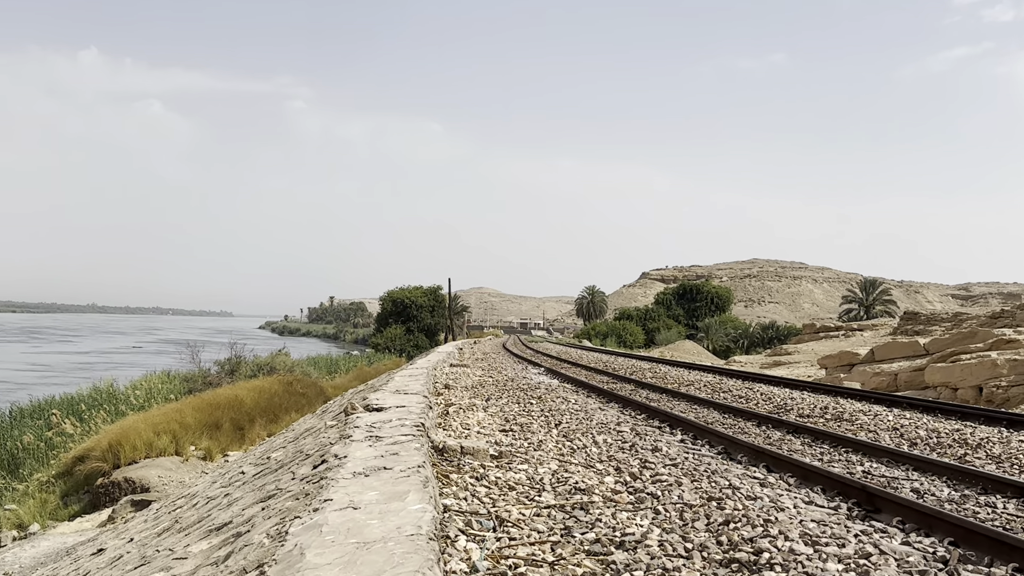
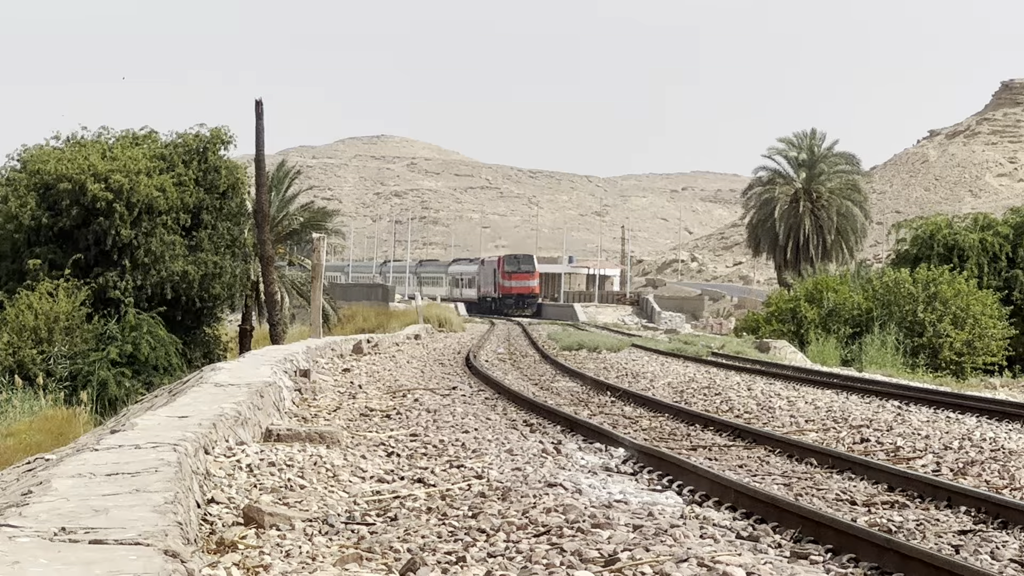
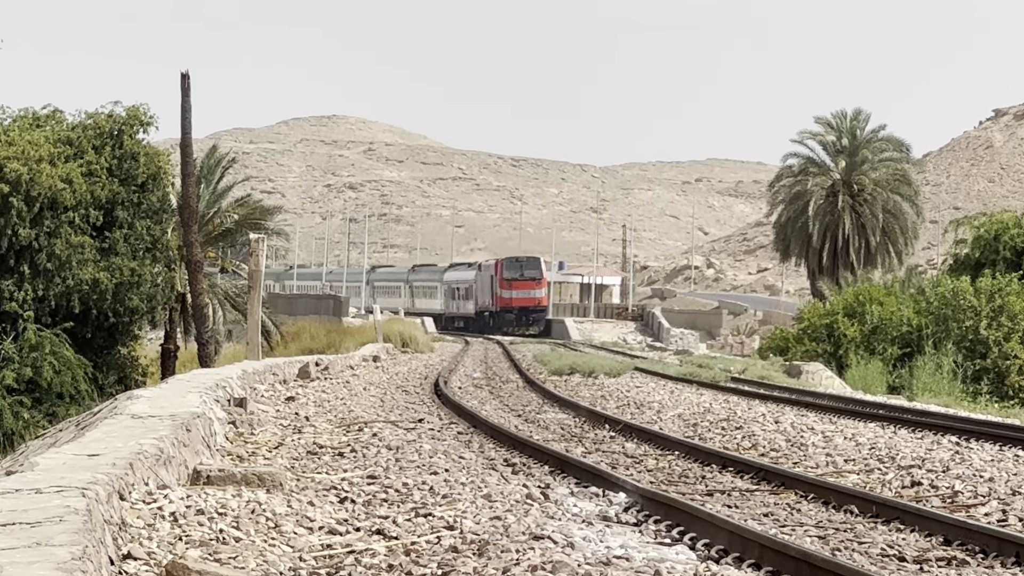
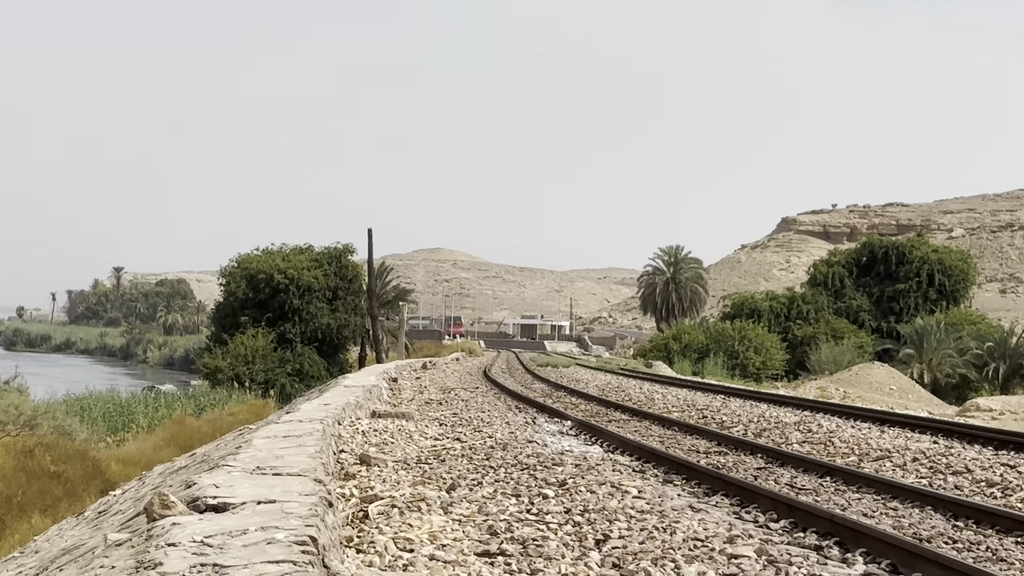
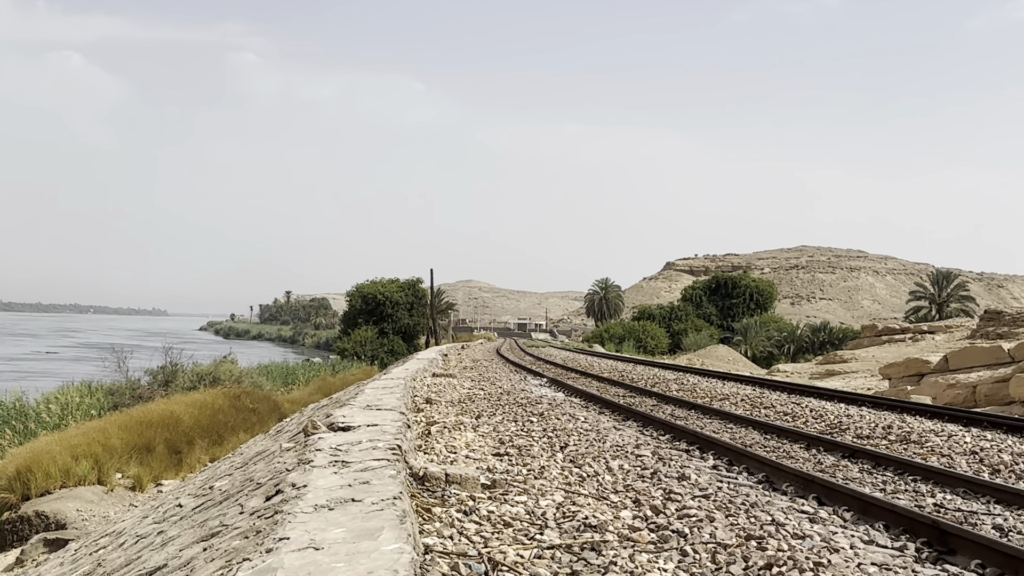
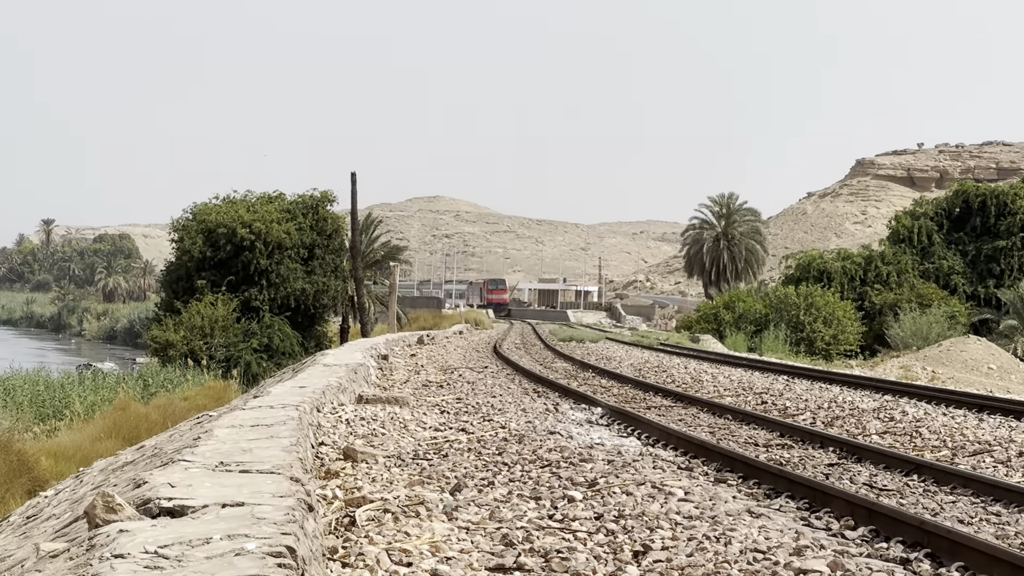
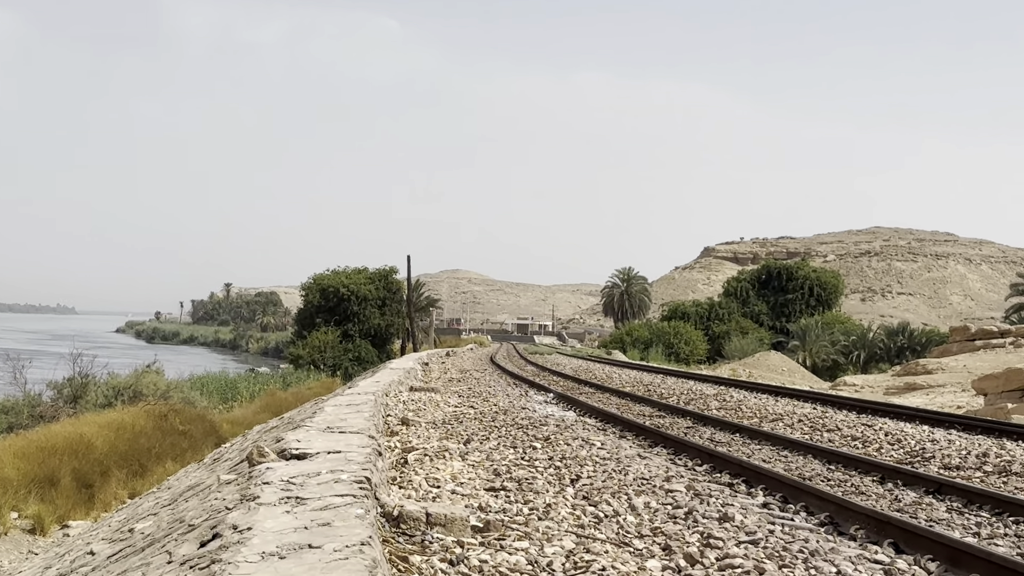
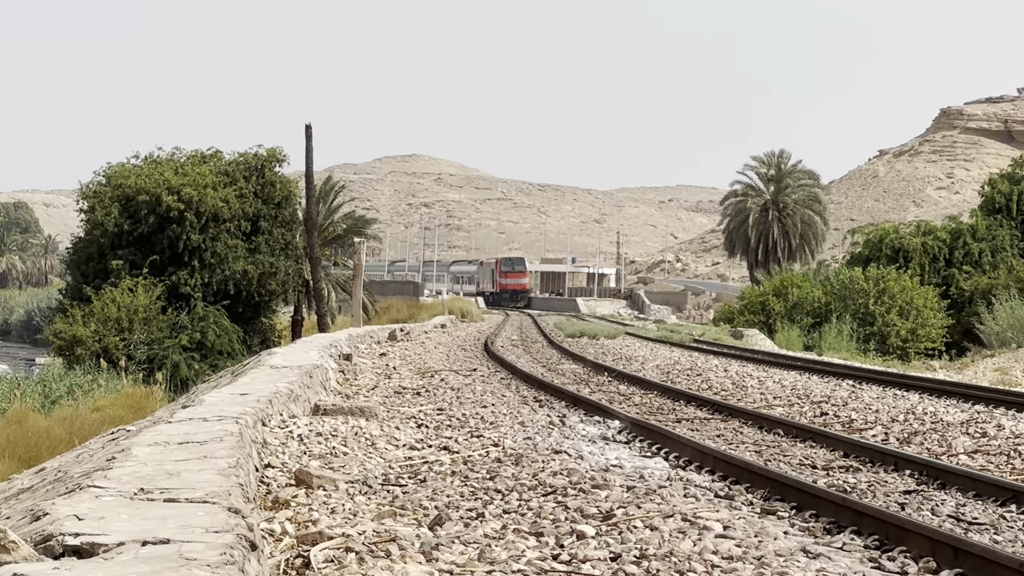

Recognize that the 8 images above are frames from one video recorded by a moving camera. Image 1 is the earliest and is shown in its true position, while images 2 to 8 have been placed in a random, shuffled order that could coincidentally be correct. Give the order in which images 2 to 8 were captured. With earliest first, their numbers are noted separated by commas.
5, 7, 4, 6, 8, 2, 3
